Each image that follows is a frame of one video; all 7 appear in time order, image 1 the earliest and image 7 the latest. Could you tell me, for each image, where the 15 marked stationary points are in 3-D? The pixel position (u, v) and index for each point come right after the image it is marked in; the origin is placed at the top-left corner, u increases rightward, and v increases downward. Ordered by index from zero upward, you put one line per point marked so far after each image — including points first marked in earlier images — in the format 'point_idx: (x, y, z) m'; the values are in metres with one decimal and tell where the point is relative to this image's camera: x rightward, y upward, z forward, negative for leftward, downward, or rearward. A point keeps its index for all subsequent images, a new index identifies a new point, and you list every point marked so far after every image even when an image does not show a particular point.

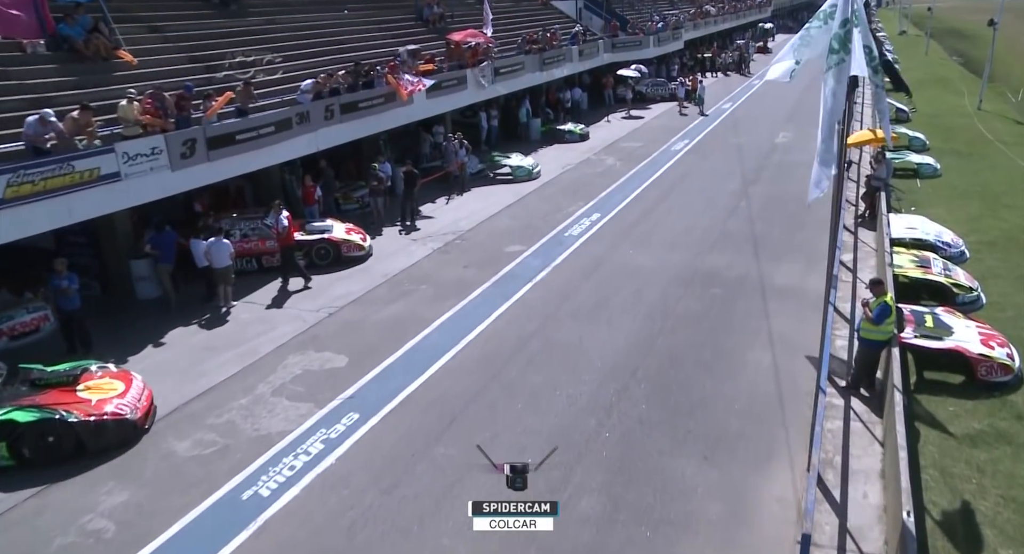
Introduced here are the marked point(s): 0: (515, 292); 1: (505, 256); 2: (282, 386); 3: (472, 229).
0: (0.0, -0.3, +15.6) m
1: (-0.2, +0.5, +17.7) m
2: (-3.7, -1.7, +12.0) m
3: (-1.0, +1.2, +19.7) m
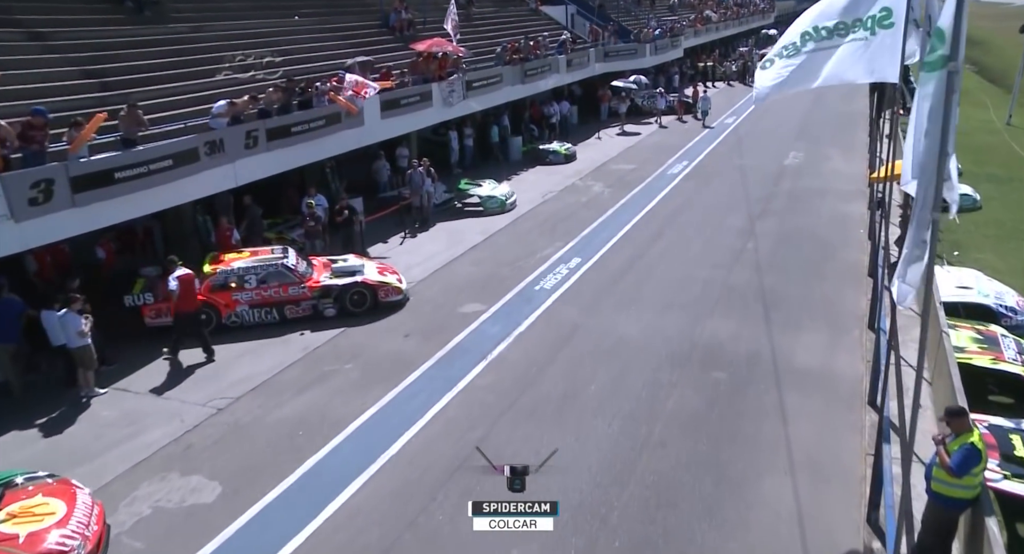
0: (-0.8, -1.6, +12.2) m
1: (-1.0, -0.8, +14.3) m
2: (-4.5, -3.0, +8.6) m
3: (-1.9, -0.1, +16.4) m
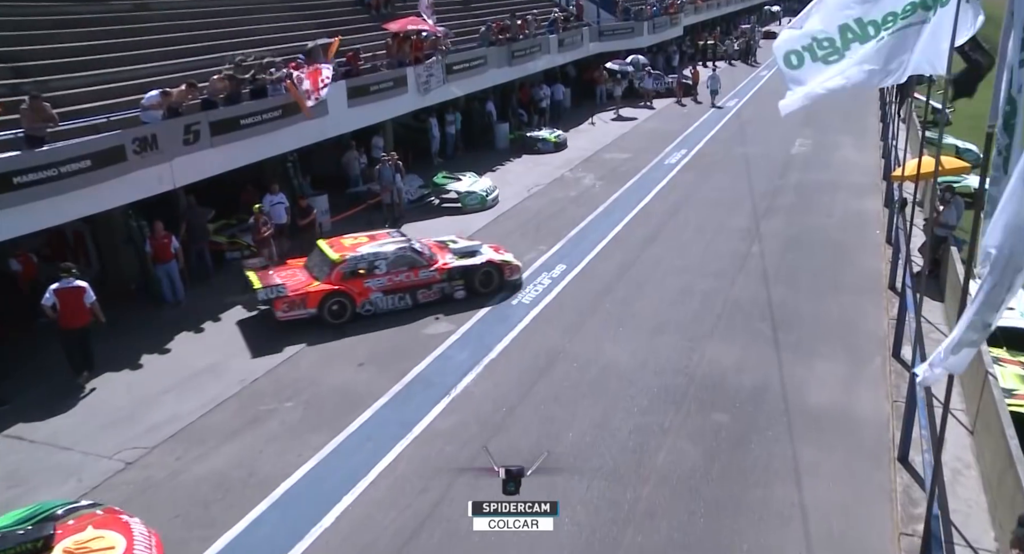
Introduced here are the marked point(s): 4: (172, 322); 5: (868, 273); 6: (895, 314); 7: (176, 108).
0: (-1.3, -1.9, +10.4) m
1: (-1.5, -1.1, +12.5) m
2: (-5.0, -3.4, +6.9) m
3: (-2.4, -0.3, +14.5) m
4: (-6.1, -0.8, +13.6) m
5: (+7.0, +0.1, +14.9) m
6: (+6.6, -0.6, +12.9) m
7: (-6.3, +3.1, +14.1) m
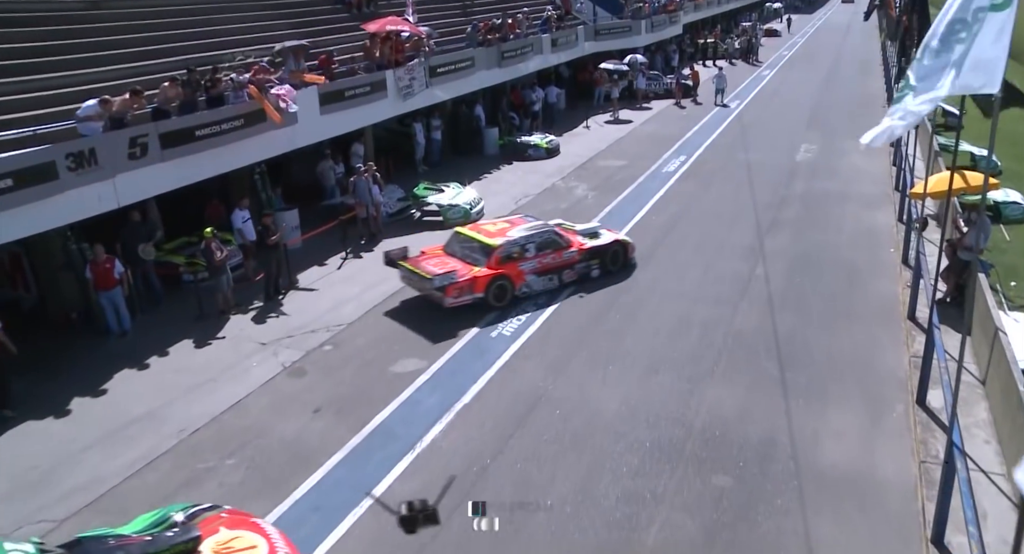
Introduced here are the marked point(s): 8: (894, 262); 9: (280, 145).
0: (-1.6, -2.4, +9.1) m
1: (-1.8, -1.6, +11.2) m
2: (-5.4, -4.0, +5.6) m
3: (-2.7, -0.8, +13.2) m
4: (-6.5, -1.3, +12.2) m
5: (+6.7, -0.4, +13.6) m
6: (+6.2, -1.1, +11.6) m
7: (-6.6, +2.7, +12.8) m
8: (+7.7, +0.3, +15.1) m
9: (-5.0, +2.8, +16.2) m
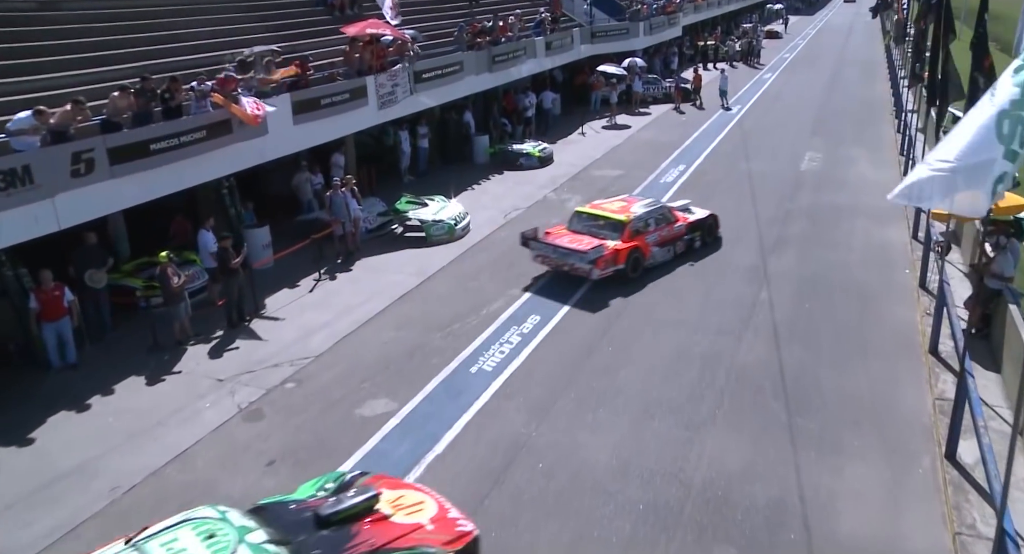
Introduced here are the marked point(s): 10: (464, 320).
0: (-1.9, -2.9, +7.9) m
1: (-2.1, -2.0, +10.0) m
2: (-5.6, -4.4, +4.4) m
3: (-3.0, -1.3, +12.1) m
4: (-6.8, -1.7, +11.1) m
5: (+6.4, -0.8, +12.4) m
6: (+6.0, -1.6, +10.4) m
7: (-6.9, +2.2, +11.6) m
8: (+7.4, -0.1, +14.0) m
9: (-5.3, +2.4, +15.1) m
10: (-0.8, -0.8, +13.3) m
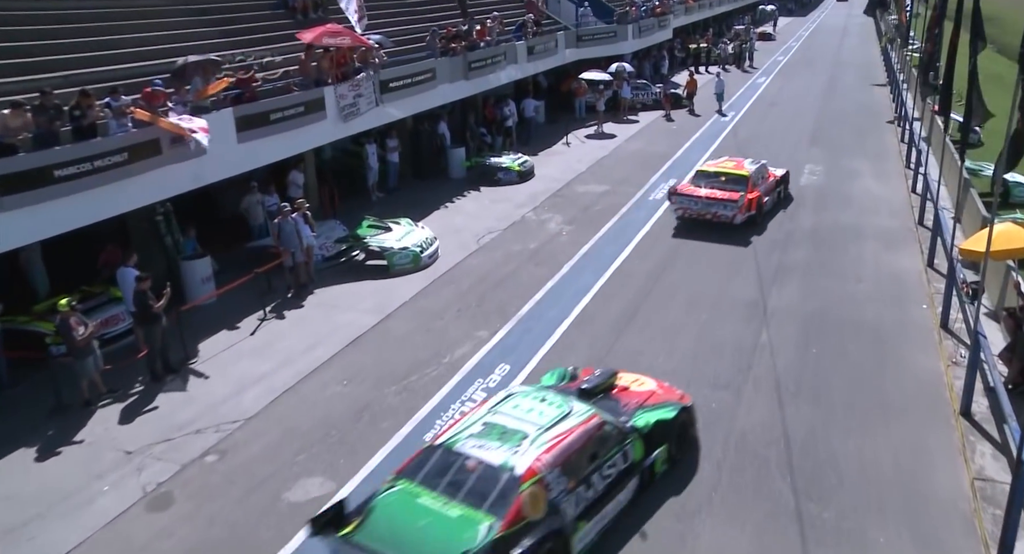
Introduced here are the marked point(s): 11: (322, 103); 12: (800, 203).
0: (-2.4, -3.6, +6.2) m
1: (-2.6, -2.7, +8.3) m
2: (-6.1, -5.1, +2.6) m
3: (-3.5, -2.0, +10.3) m
4: (-7.3, -2.4, +9.3) m
5: (+5.9, -1.5, +10.8) m
6: (+5.5, -2.2, +8.8) m
7: (-7.5, +1.5, +9.8) m
8: (+6.9, -0.8, +12.4) m
9: (-5.8, +1.7, +13.3) m
10: (-1.4, -1.4, +11.6) m
11: (-4.2, +3.8, +16.7) m
12: (+7.2, +1.9, +18.9) m
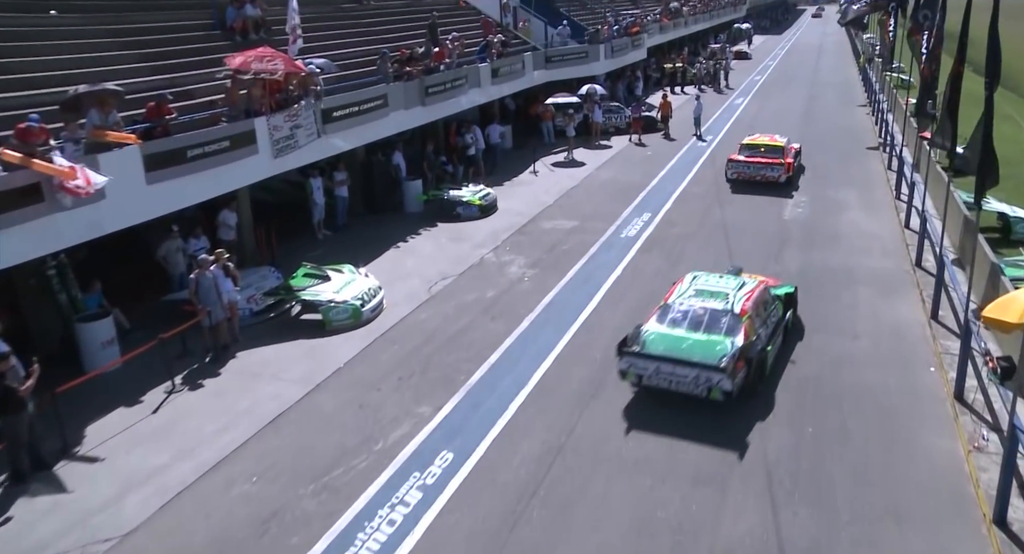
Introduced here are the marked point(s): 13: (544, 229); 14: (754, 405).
0: (-2.9, -4.4, +4.2) m
1: (-3.2, -3.6, +6.4) m
2: (-6.5, -5.9, +0.6) m
3: (-4.2, -2.9, +8.4) m
4: (-7.9, -3.4, +7.2) m
5: (+5.2, -2.3, +9.1) m
6: (+4.8, -3.0, +7.0) m
7: (-8.2, +0.5, +7.9) m
8: (+6.1, -1.6, +10.7) m
9: (-6.6, +0.7, +11.4) m
10: (-2.1, -2.4, +9.7) m
11: (-5.1, +2.8, +14.8) m
12: (+6.3, +0.9, +17.3) m
13: (+0.8, +1.2, +18.6) m
14: (+3.4, -1.8, +10.6) m
